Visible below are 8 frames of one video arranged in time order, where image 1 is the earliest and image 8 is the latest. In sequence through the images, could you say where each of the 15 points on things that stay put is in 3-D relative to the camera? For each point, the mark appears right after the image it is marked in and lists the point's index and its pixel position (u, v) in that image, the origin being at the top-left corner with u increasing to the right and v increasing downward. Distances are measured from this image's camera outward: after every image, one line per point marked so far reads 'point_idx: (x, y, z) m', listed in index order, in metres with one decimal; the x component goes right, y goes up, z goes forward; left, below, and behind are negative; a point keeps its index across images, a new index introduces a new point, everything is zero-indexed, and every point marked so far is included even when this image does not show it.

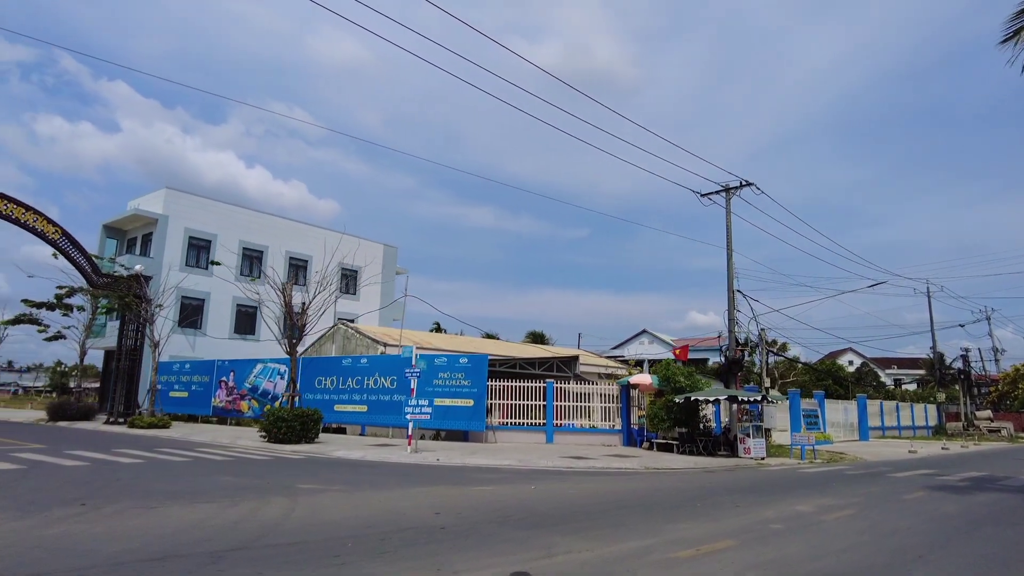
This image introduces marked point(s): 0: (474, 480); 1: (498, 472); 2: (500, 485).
0: (-0.8, -4.0, +13.6) m
1: (-0.3, -4.4, +15.5) m
2: (-0.2, -3.8, +12.6) m
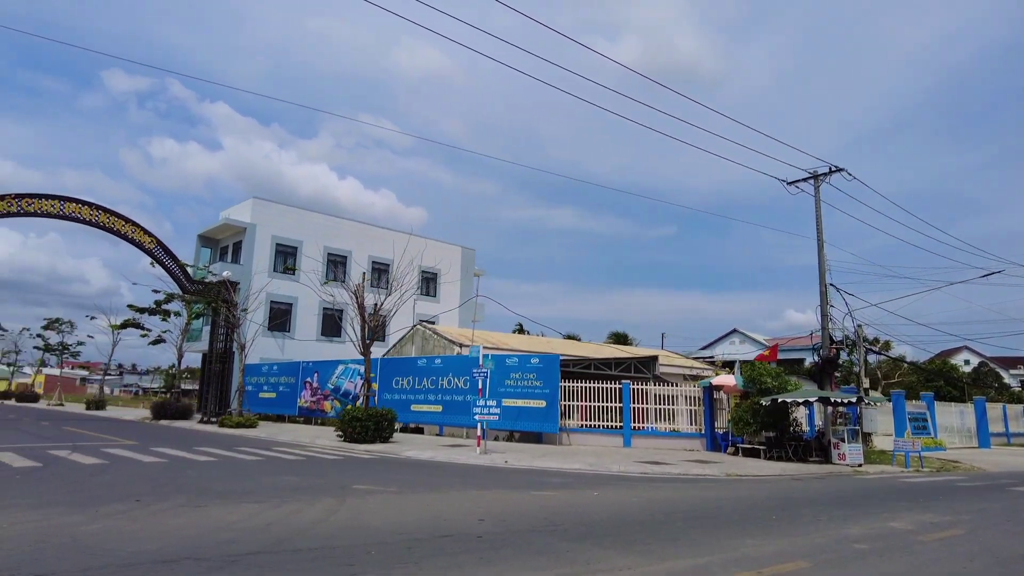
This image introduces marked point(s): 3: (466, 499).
0: (+0.5, -3.9, +13.0) m
1: (+1.2, -4.3, +14.9) m
2: (+1.0, -3.7, +11.9) m
3: (-0.8, -3.3, +10.2) m
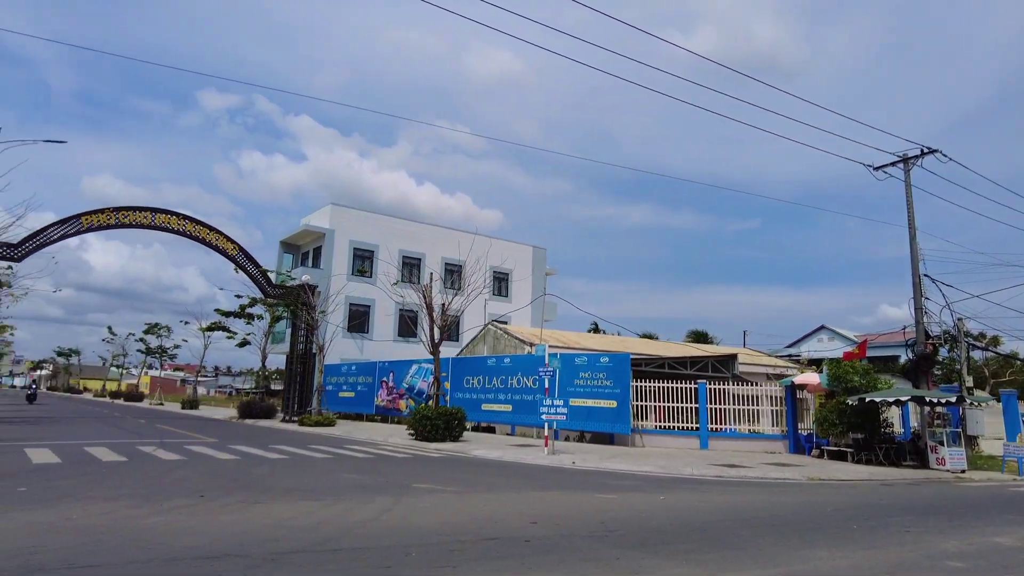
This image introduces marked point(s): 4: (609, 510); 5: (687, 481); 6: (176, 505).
0: (+1.7, -3.8, +12.5) m
1: (+2.7, -4.2, +14.3) m
2: (+2.1, -3.6, +11.4) m
3: (+0.1, -3.2, +9.9) m
4: (+1.3, -3.1, +9.2) m
5: (+3.7, -4.1, +13.8) m
6: (-4.4, -2.8, +8.4) m
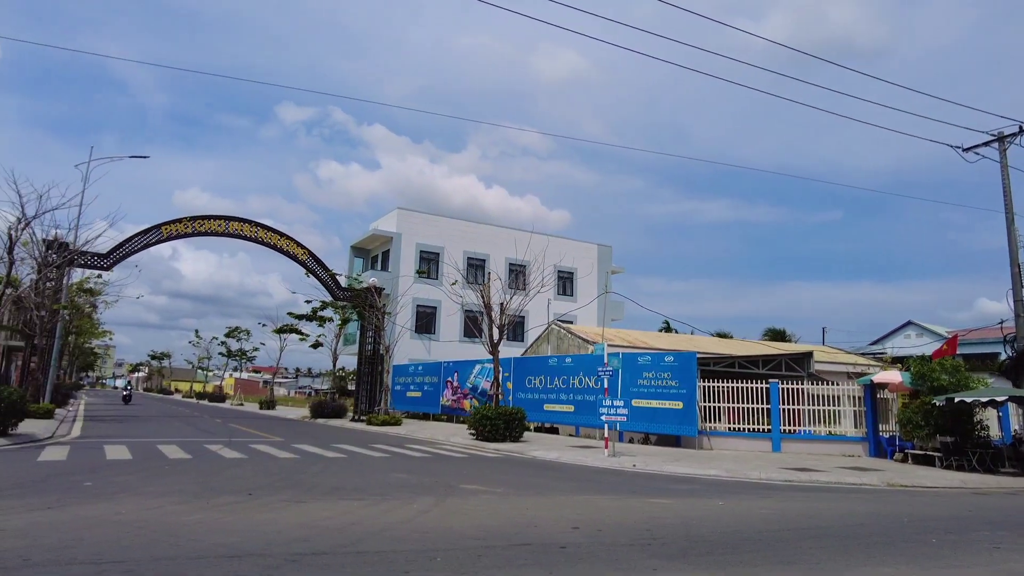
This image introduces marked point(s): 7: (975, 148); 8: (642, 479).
0: (+2.7, -3.7, +11.9) m
1: (+3.8, -4.0, +13.6) m
2: (+2.9, -3.5, +10.8) m
3: (+0.8, -3.1, +9.5) m
4: (+2.0, -3.0, +8.7) m
5: (+4.8, -4.0, +13.1) m
6: (-3.8, -2.8, +8.5) m
7: (+13.8, +4.2, +19.3) m
8: (+2.8, -4.1, +13.9) m
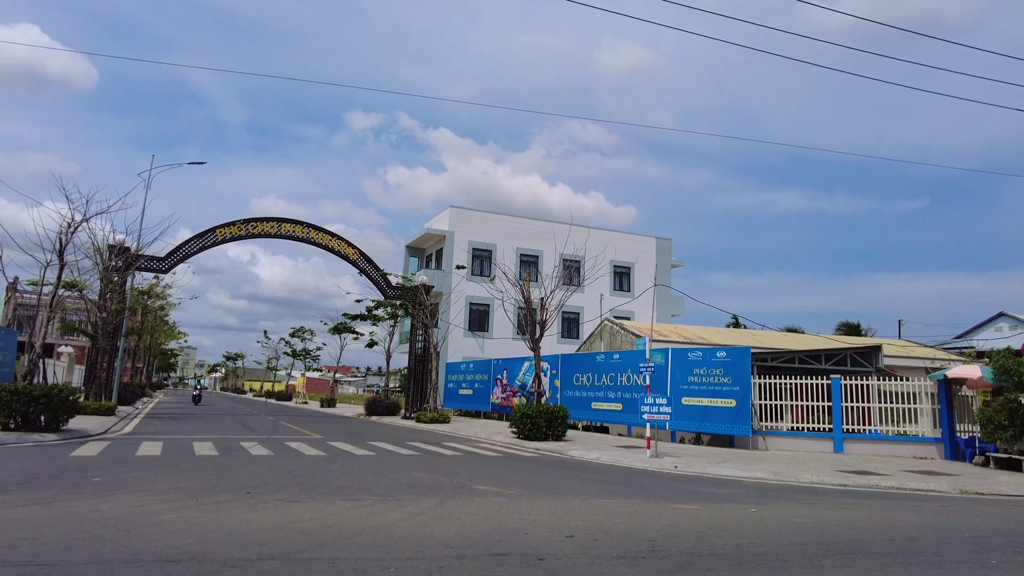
0: (+3.0, -3.5, +11.0) m
1: (+4.3, -3.8, +12.5) m
2: (+3.1, -3.3, +9.9) m
3: (+0.9, -3.0, +8.7) m
4: (+2.0, -2.8, +7.8) m
5: (+5.3, -3.7, +11.9) m
6: (-3.8, -2.7, +8.3) m
7: (+14.7, +4.6, +17.2) m
8: (+3.3, -3.8, +12.9) m
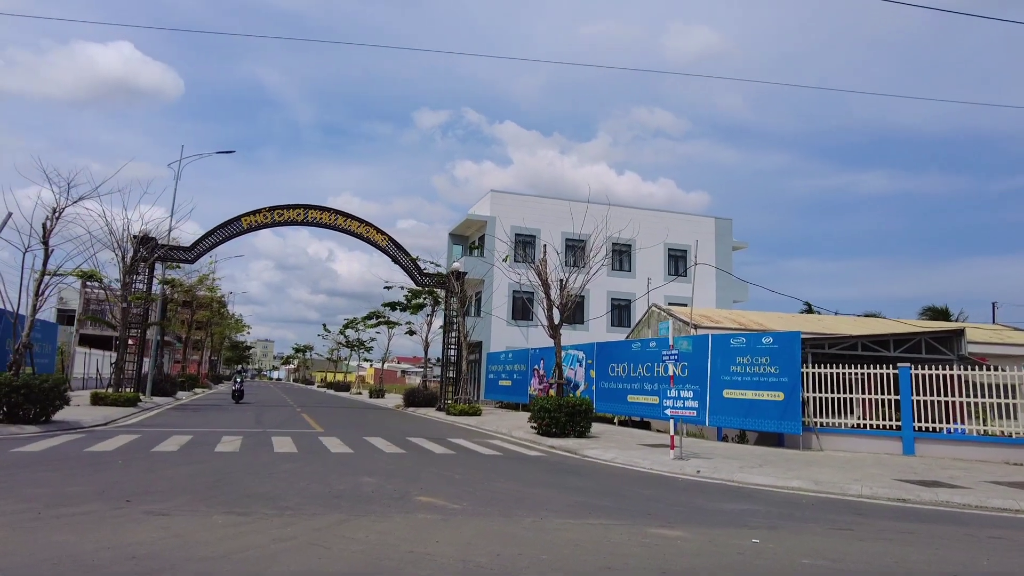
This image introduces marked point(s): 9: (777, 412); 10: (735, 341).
0: (+2.4, -3.0, +8.7) m
1: (+3.9, -3.3, +10.1) m
2: (+2.4, -2.8, +7.6) m
3: (+0.1, -2.5, +6.7) m
4: (+1.0, -2.4, +5.7) m
5: (+4.8, -3.2, +9.4) m
6: (-4.7, -2.4, +6.7) m
7: (+14.5, +5.3, +13.6) m
8: (+2.9, -3.3, +10.6) m
9: (+7.4, -3.4, +18.1) m
10: (+6.7, -1.6, +19.4) m
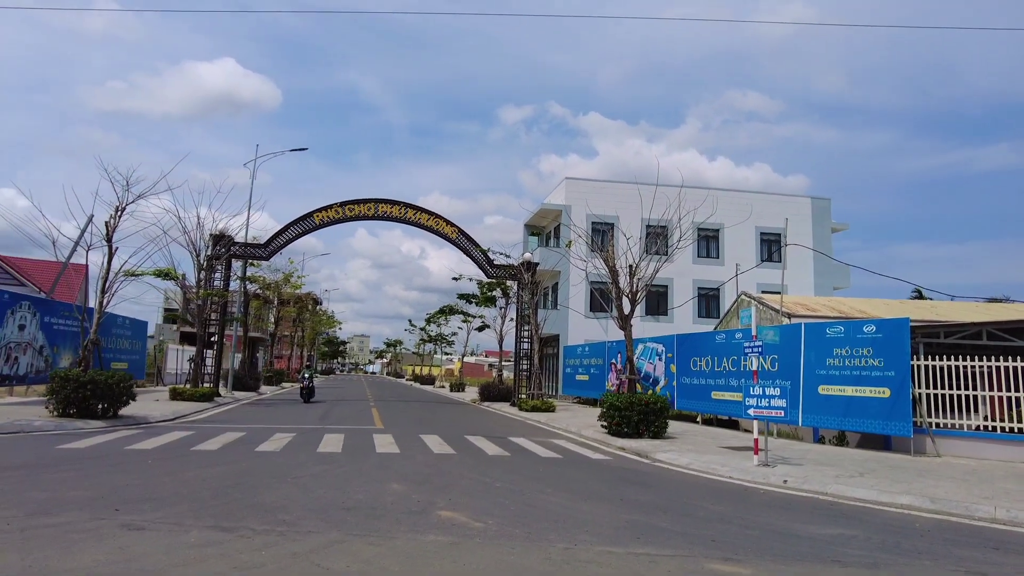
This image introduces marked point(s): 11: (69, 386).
0: (+2.8, -2.7, +7.1) m
1: (+4.5, -2.9, +8.3) m
2: (+2.7, -2.5, +6.0) m
3: (+0.2, -2.3, +5.4) m
4: (+1.0, -2.2, +4.3) m
5: (+5.2, -2.8, +7.4) m
6: (-4.5, -2.2, +6.1) m
7: (+15.3, +5.9, +10.3) m
8: (+3.6, -3.0, +8.9) m
9: (+9.0, -2.9, +15.7) m
10: (+8.4, -1.1, +17.1) m
11: (-10.9, -2.4, +16.0) m
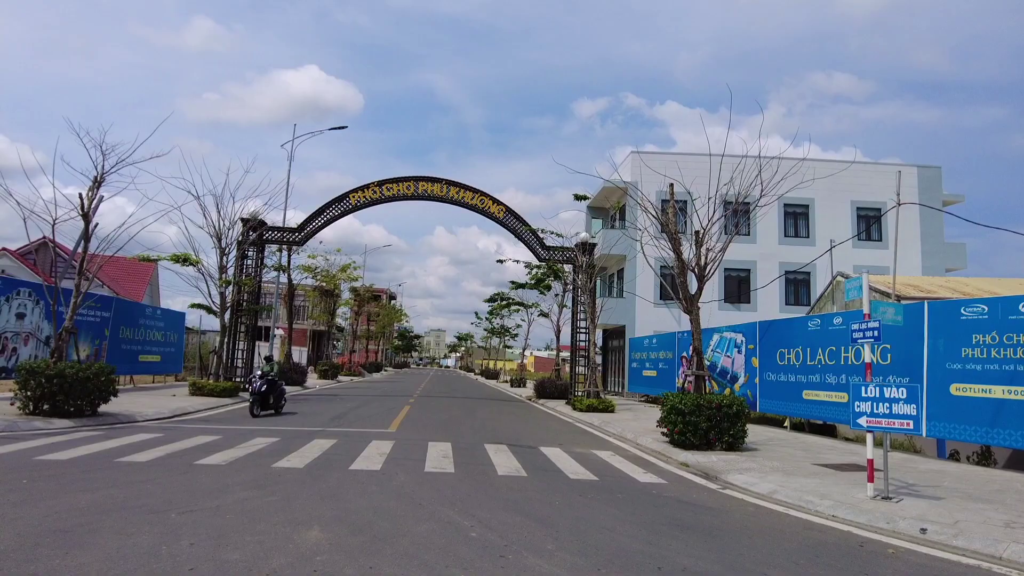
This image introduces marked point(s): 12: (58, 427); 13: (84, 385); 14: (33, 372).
0: (+2.4, -2.2, +3.6) m
1: (+4.1, -2.4, +4.6) m
2: (+2.1, -2.0, +2.5) m
3: (-0.4, -1.8, +2.2) m
4: (+0.2, -1.7, +1.0) m
5: (+4.8, -2.3, +3.6) m
6: (-5.1, -1.8, +3.4) m
7: (+15.0, +6.6, +5.2) m
8: (+3.3, -2.5, +5.3) m
9: (+9.5, -2.3, +11.4) m
10: (+9.0, -0.4, +12.9) m
11: (-10.2, -2.0, +14.0) m
12: (-9.4, -2.9, +13.5) m
13: (-9.5, -2.2, +14.6) m
14: (-10.3, -1.8, +14.0) m
